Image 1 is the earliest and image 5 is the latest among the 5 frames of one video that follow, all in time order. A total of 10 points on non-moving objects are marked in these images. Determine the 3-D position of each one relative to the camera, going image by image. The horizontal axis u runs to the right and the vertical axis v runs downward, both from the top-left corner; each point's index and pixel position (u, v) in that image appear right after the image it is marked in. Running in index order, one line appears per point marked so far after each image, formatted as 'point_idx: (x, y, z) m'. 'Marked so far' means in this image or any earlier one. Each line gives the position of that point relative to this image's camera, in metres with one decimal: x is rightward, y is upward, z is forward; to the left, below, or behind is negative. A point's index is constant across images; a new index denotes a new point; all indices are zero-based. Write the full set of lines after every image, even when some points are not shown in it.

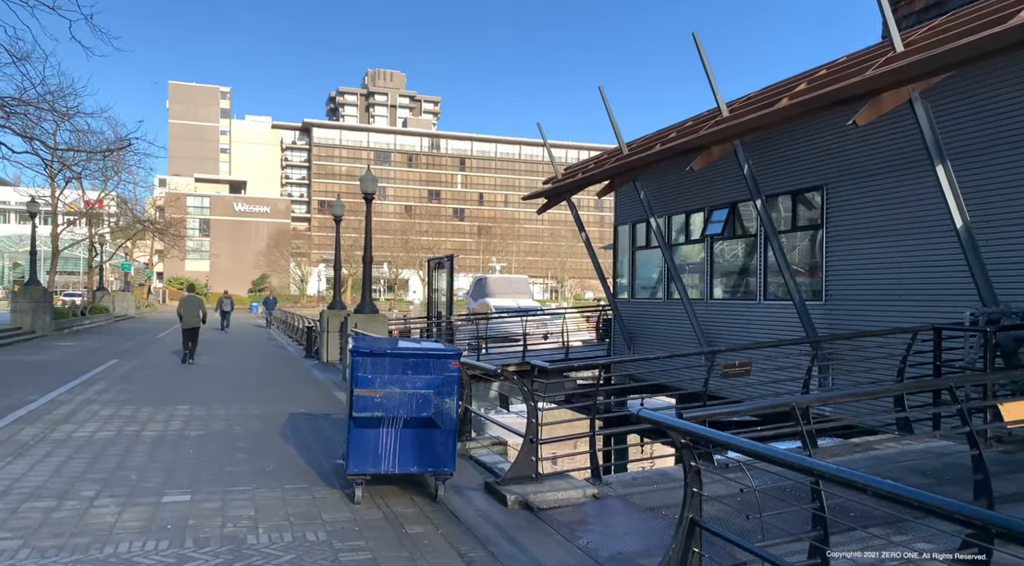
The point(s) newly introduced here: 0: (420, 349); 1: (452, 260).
0: (-0.8, -0.6, +6.0) m
1: (-1.5, +0.5, +17.0) m
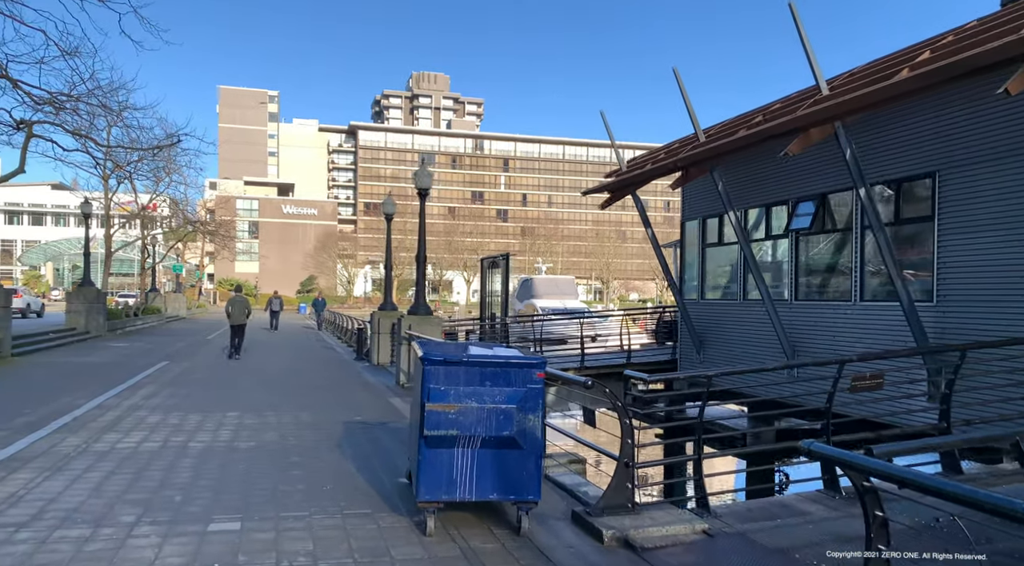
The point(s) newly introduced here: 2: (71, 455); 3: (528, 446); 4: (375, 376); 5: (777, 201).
0: (-0.1, -0.6, +5.1) m
1: (-0.1, +0.5, +16.1) m
2: (-4.4, -1.7, +6.8) m
3: (+0.1, -1.2, +5.1) m
4: (-3.1, -2.1, +15.8) m
5: (+4.8, +1.5, +12.5) m
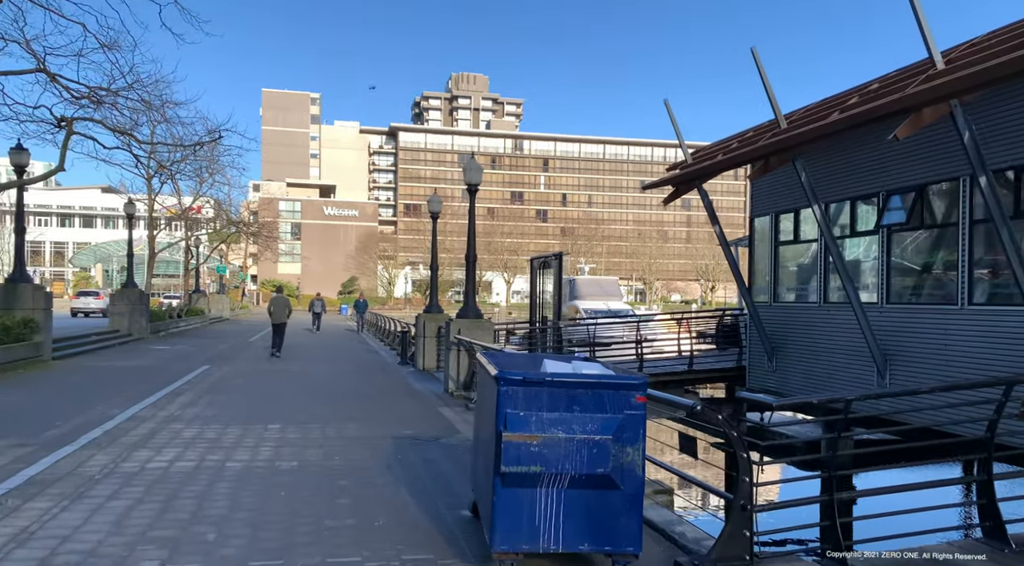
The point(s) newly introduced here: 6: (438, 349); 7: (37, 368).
0: (+0.5, -0.6, +4.2) m
1: (+1.1, +0.5, +15.2) m
2: (-3.7, -1.7, +6.1) m
3: (+0.7, -1.2, +4.2) m
4: (-1.9, -2.2, +15.0) m
5: (+5.8, +1.5, +11.3) m
6: (-1.9, -1.6, +17.4) m
7: (-9.4, -1.7, +13.7) m
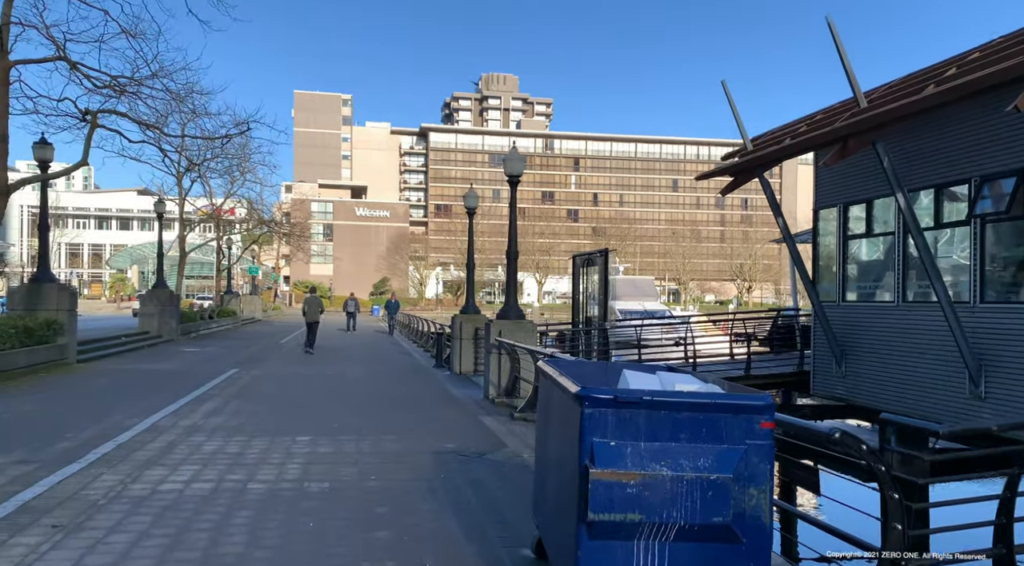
0: (+0.9, -0.5, +3.2) m
1: (+2.0, +0.5, +14.2) m
2: (-3.2, -1.7, +5.3) m
3: (+1.1, -1.2, +3.2) m
4: (-1.0, -2.1, +14.1) m
5: (+6.5, +1.5, +10.1) m
6: (-0.9, -1.6, +16.5) m
7: (-8.6, -1.7, +13.1) m
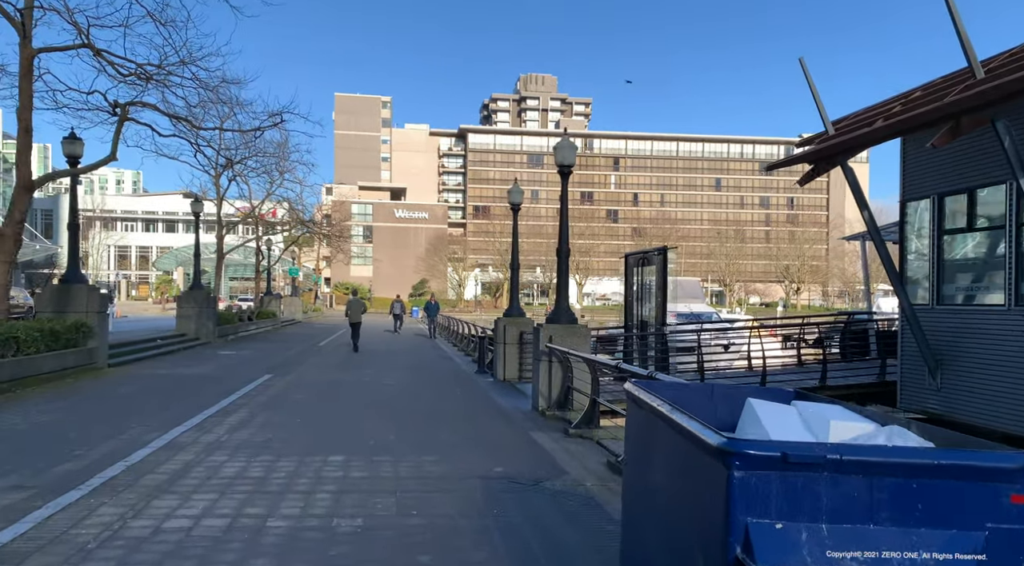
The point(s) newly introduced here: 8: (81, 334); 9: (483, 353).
0: (+1.2, -0.5, +2.1) m
1: (+2.9, +0.5, +13.0) m
2: (-2.7, -1.7, +4.4) m
3: (+1.4, -1.2, +2.1) m
4: (-0.1, -2.2, +13.1) m
5: (+7.2, +1.5, +8.7) m
6: (+0.2, -1.6, +15.5) m
7: (-7.7, -1.7, +12.5) m
8: (-8.3, -1.0, +13.3) m
9: (-0.8, -1.8, +17.6) m
